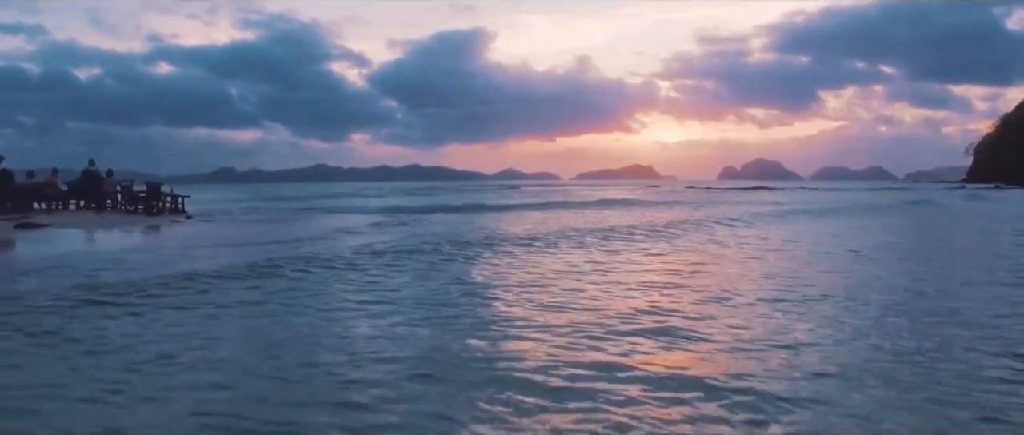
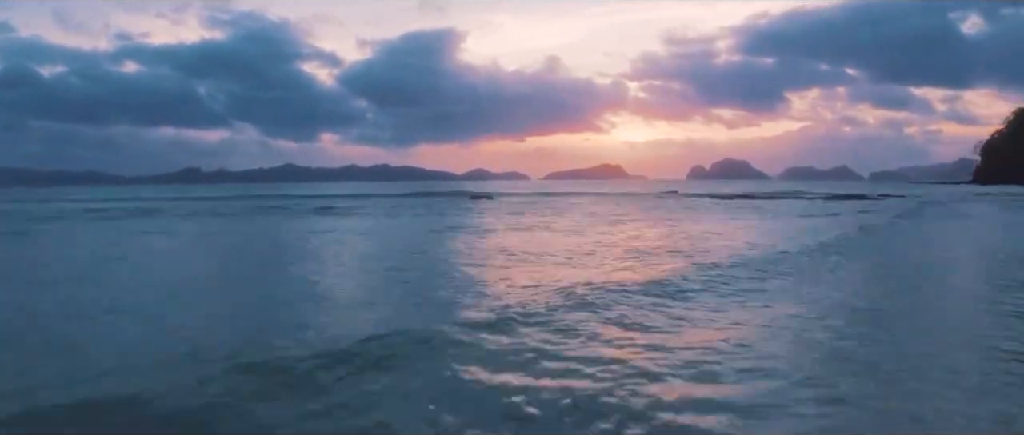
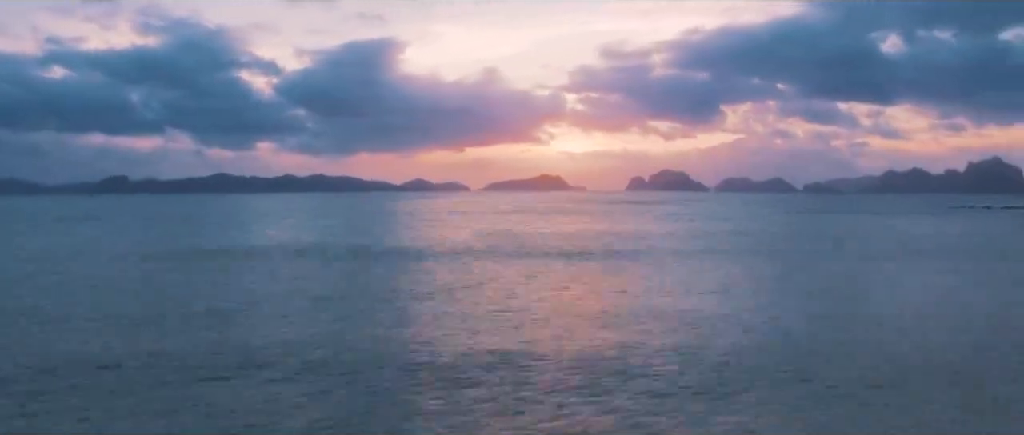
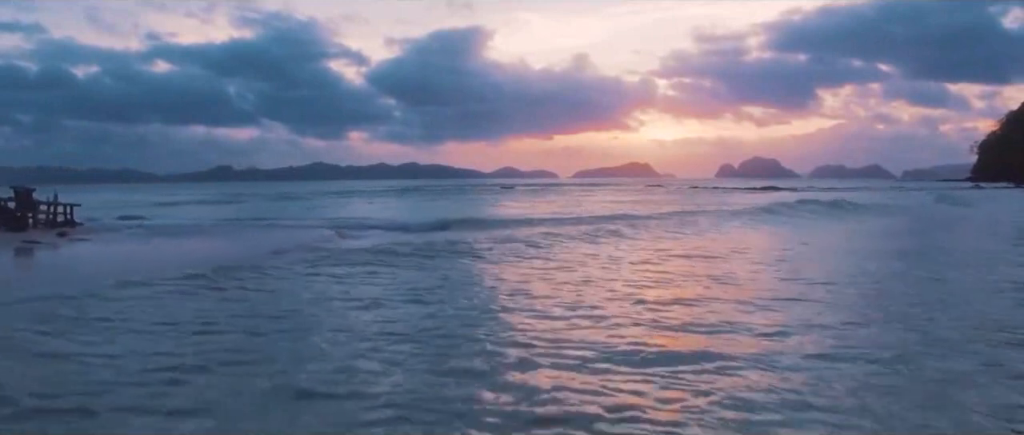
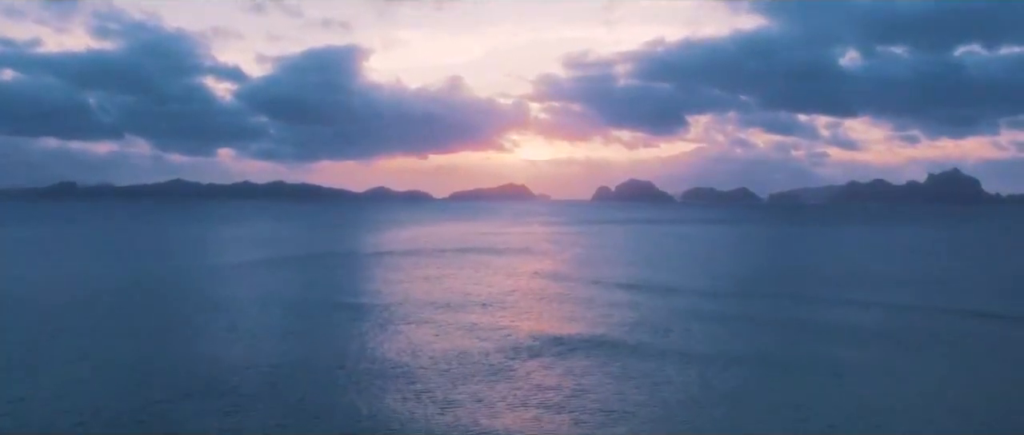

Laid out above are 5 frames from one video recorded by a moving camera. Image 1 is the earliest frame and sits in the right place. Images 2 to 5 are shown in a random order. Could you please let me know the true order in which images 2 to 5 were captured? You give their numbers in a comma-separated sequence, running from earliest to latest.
4, 2, 3, 5
